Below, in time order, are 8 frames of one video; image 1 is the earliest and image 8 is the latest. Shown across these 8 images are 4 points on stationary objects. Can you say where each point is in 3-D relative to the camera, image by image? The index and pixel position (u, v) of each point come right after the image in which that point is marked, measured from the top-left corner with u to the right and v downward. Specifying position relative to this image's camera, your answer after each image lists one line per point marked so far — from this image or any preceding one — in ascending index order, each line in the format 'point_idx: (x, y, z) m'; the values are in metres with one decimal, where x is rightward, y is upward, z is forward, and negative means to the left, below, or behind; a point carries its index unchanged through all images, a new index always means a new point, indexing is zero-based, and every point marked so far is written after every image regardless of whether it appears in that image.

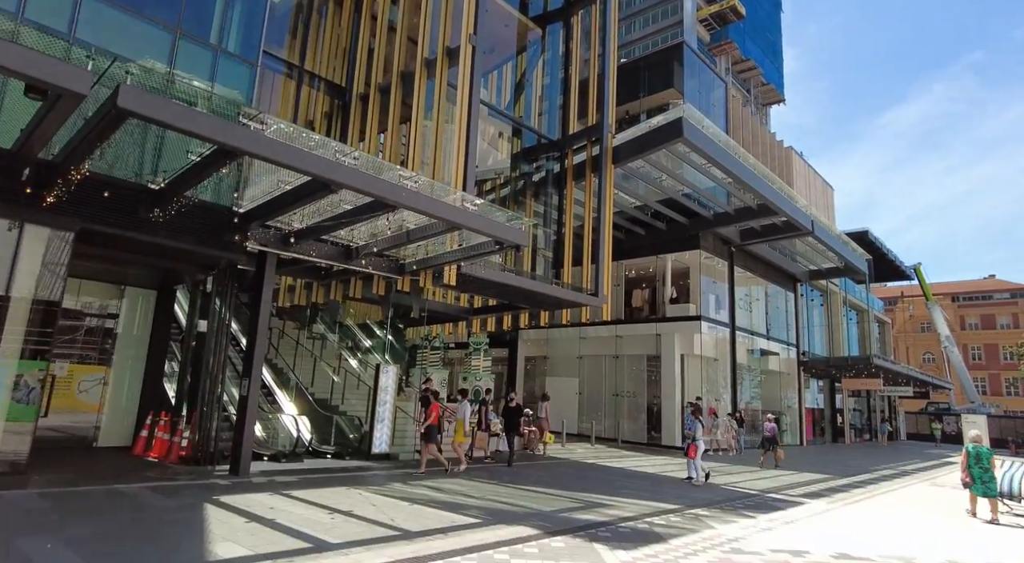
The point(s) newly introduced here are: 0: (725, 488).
0: (+4.1, -4.0, +11.6) m
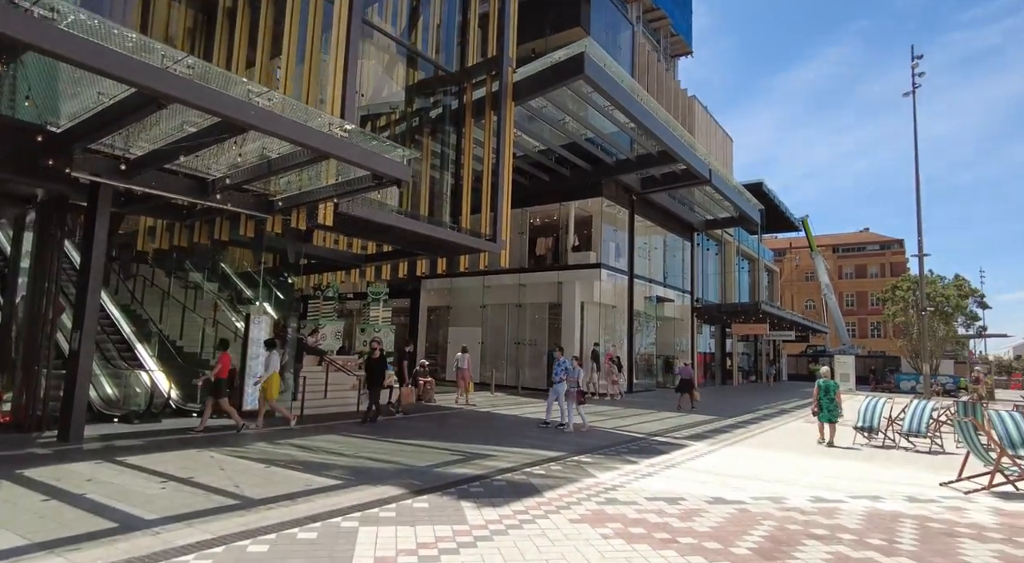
0: (+1.9, -2.9, +11.6) m
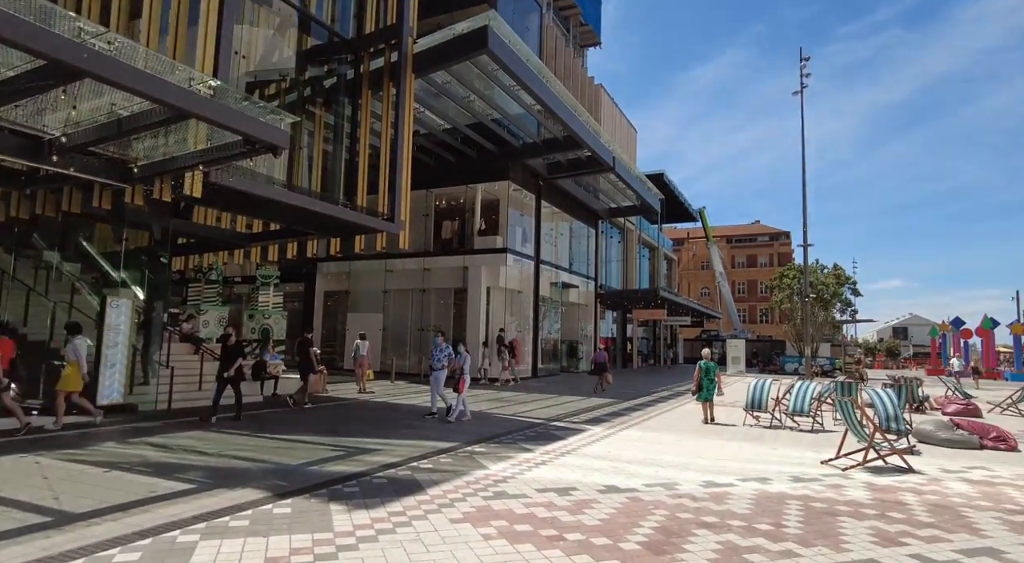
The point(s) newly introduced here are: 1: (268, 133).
0: (0.0, -2.6, +11.2) m
1: (-3.3, +2.0, +8.2) m
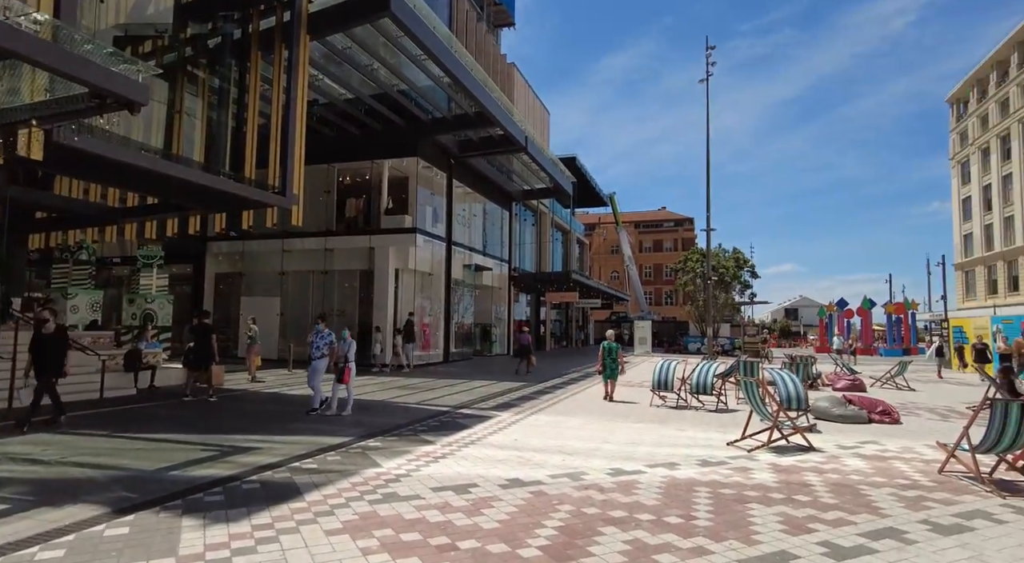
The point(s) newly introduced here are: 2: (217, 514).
0: (-1.7, -2.3, +10.6) m
1: (-4.6, +2.3, +7.0) m
2: (-2.2, -1.7, +4.5) m
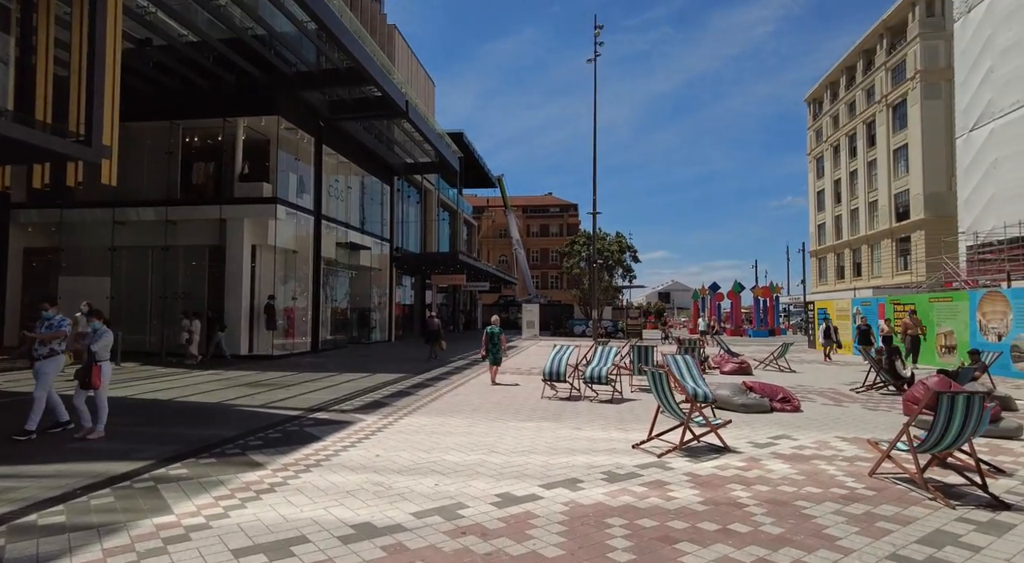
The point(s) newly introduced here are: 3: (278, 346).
0: (-3.6, -1.9, +8.6) m
1: (-5.7, +2.6, +4.4) m
2: (-3.0, -1.5, +2.5) m
3: (-7.3, -2.0, +18.8) m
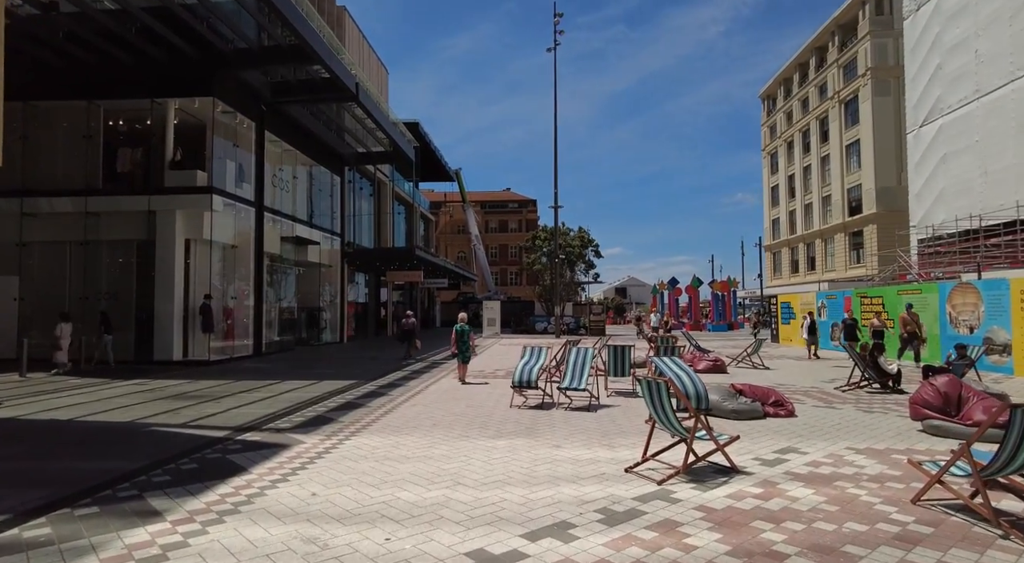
0: (-4.0, -1.9, +7.2) m
1: (-5.9, +2.6, +2.9) m
2: (-3.0, -1.5, +1.2) m
3: (-8.4, -1.9, +17.1) m
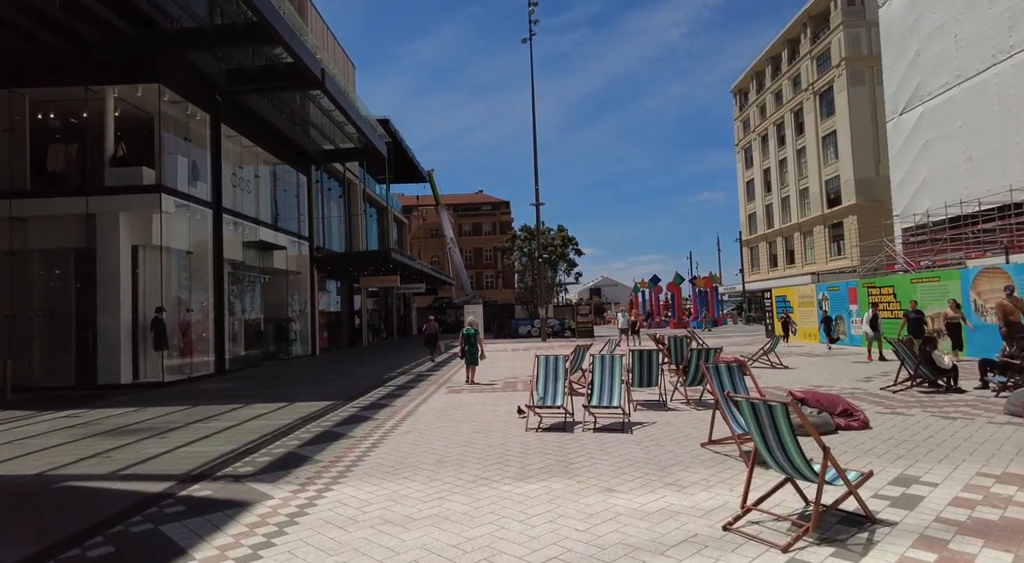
0: (-3.7, -1.9, +5.4) m
1: (-5.5, +2.5, +1.0) m
2: (-2.4, -1.5, -0.6) m
3: (-8.6, -2.2, +15.1) m
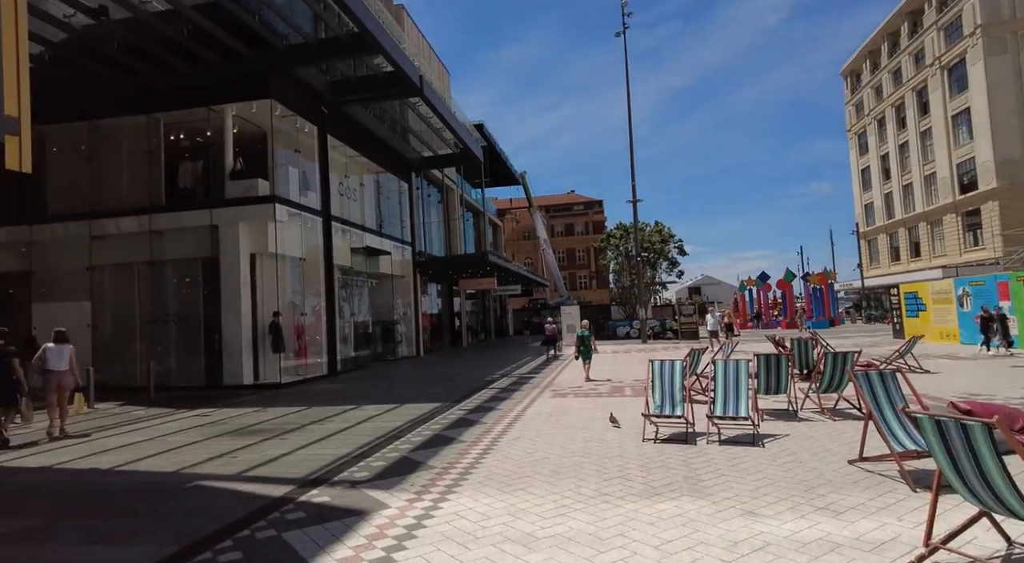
0: (-2.6, -2.0, +5.5) m
1: (-5.2, +2.4, +1.5) m
2: (-2.3, -1.5, -0.5) m
3: (-5.9, -2.4, +15.9) m
